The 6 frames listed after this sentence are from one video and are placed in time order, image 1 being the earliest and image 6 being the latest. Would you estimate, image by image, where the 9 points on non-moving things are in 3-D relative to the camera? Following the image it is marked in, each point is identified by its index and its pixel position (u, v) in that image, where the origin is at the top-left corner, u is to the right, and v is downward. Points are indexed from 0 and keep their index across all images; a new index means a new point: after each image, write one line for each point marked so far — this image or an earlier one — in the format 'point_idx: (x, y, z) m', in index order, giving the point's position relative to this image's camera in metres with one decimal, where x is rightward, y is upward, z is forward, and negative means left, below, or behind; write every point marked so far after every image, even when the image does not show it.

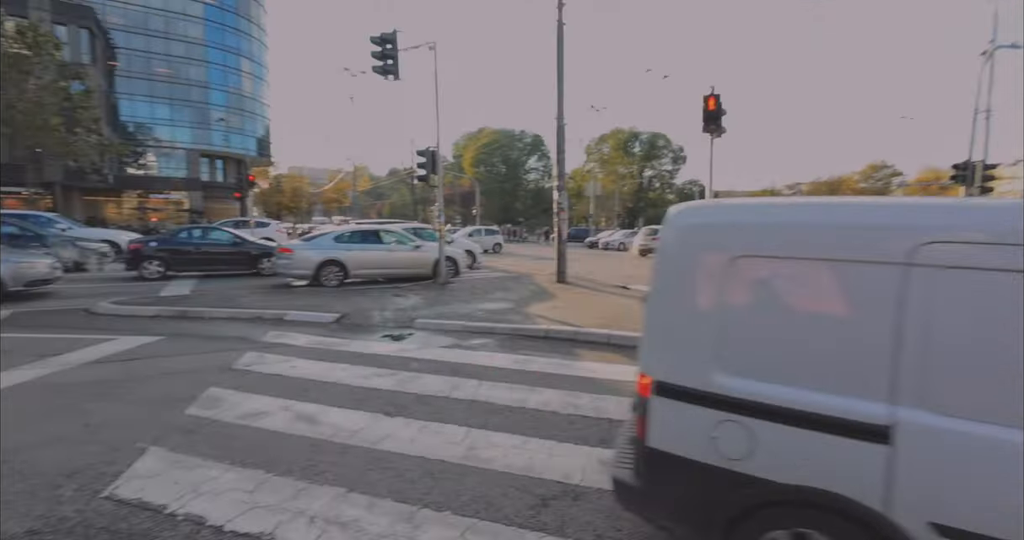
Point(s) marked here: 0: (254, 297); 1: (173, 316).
0: (-6.2, -0.6, +11.5) m
1: (-6.7, -0.9, +9.6) m
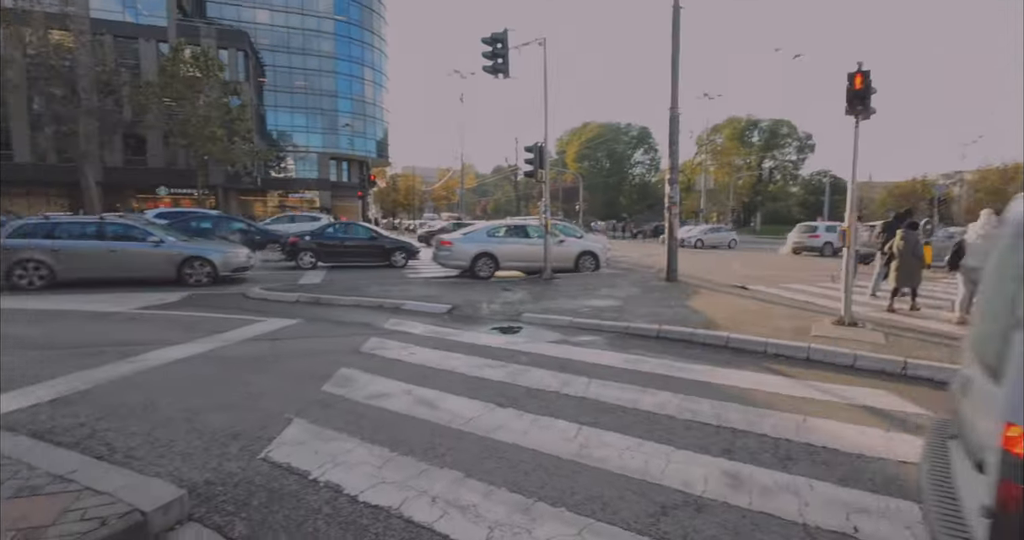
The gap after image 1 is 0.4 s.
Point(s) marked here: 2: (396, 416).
0: (-3.5, -0.4, +12.4) m
1: (-4.5, -0.7, +10.7) m
2: (-1.2, -1.5, +4.9) m
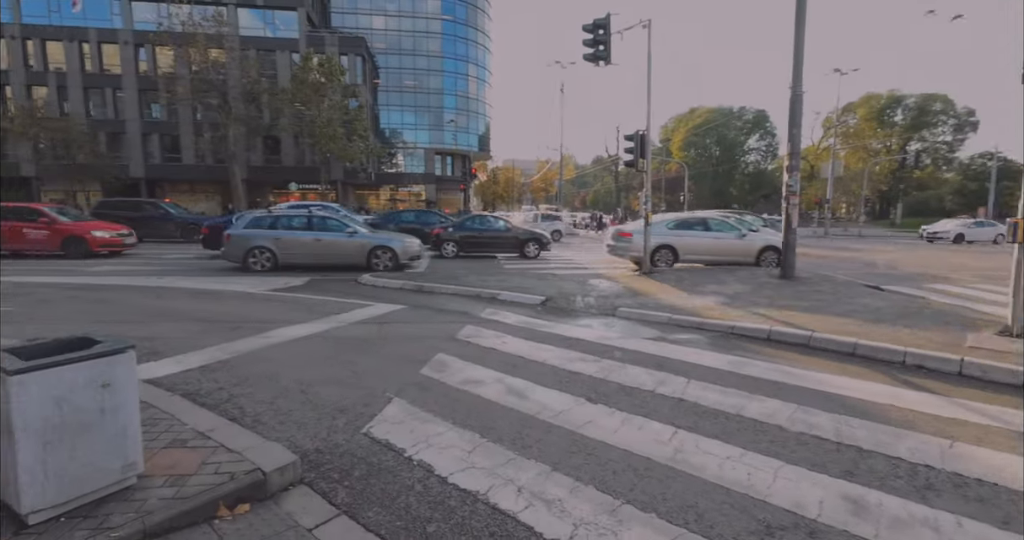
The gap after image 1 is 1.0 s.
0: (-1.0, -0.2, +12.8) m
1: (-2.3, -0.5, +11.3) m
2: (-0.3, -1.4, +5.0) m
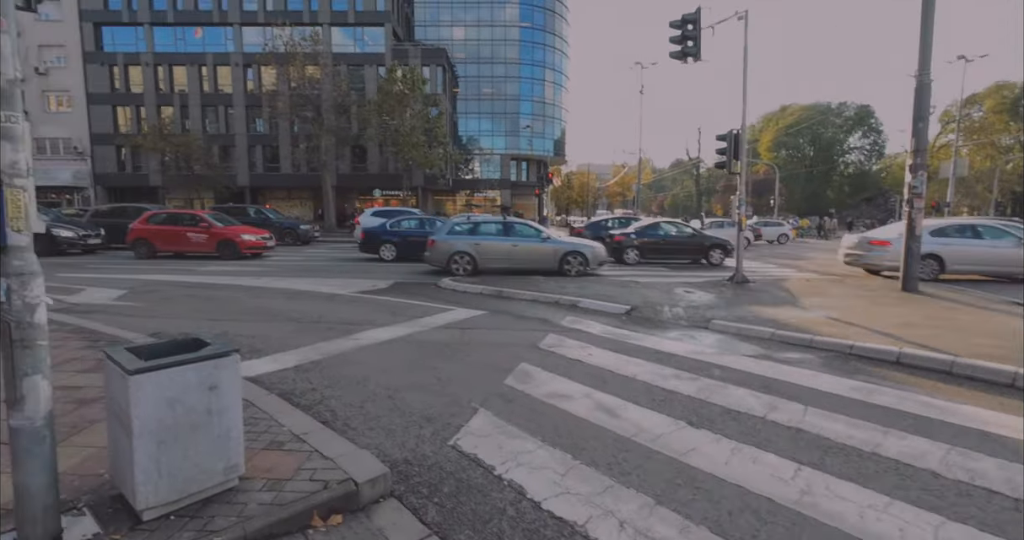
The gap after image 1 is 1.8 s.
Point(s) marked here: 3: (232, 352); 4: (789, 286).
0: (+1.1, -0.3, +12.6) m
1: (-0.5, -0.6, +11.3) m
2: (+0.6, -1.5, +4.7) m
3: (-1.8, -0.5, +3.0) m
4: (+6.9, -0.4, +12.1) m
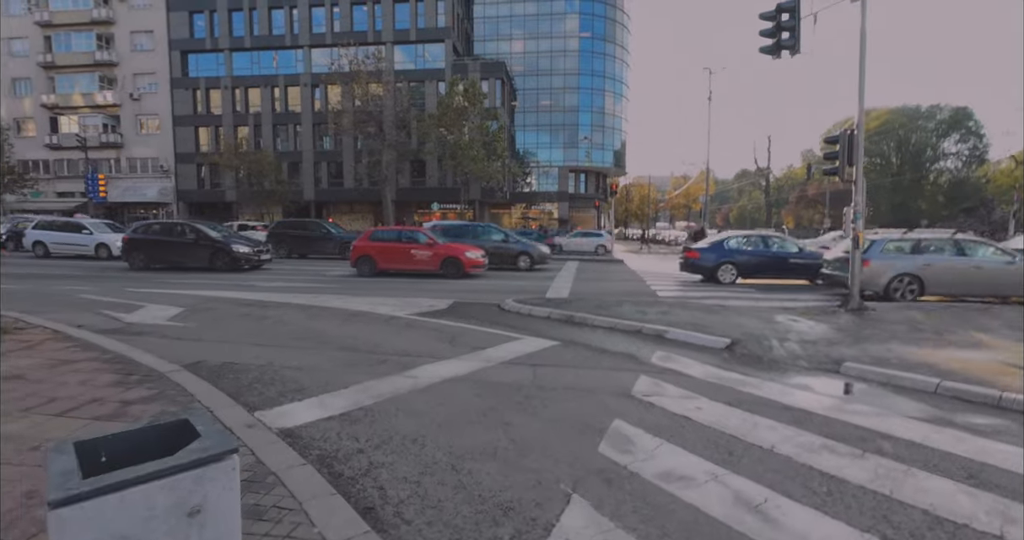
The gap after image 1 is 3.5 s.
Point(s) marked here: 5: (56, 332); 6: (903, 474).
0: (+2.7, -0.8, +11.1) m
1: (+1.1, -1.1, +10.0) m
2: (+1.4, -1.8, +3.3) m
3: (-1.1, -0.7, +2.0) m
4: (+8.5, -0.9, +10.0) m
5: (-7.6, -1.0, +8.0) m
6: (+3.3, -1.7, +4.0) m
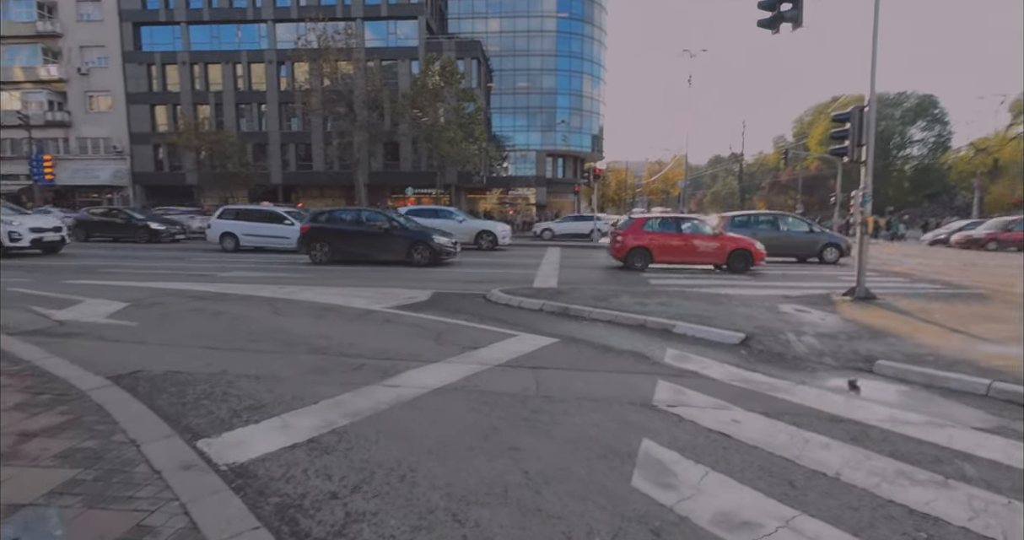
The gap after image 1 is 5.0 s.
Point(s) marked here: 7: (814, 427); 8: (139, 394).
0: (+2.5, -0.6, +10.3) m
1: (+0.9, -0.8, +9.1) m
2: (+1.6, -1.7, +2.5) m
3: (-0.9, -0.8, +1.0) m
4: (+8.3, -0.7, +9.5) m
5: (-7.6, -0.9, +6.7) m
6: (+3.4, -1.6, +3.3) m
7: (+2.8, -1.5, +4.6) m
8: (-3.8, -1.3, +4.9) m
